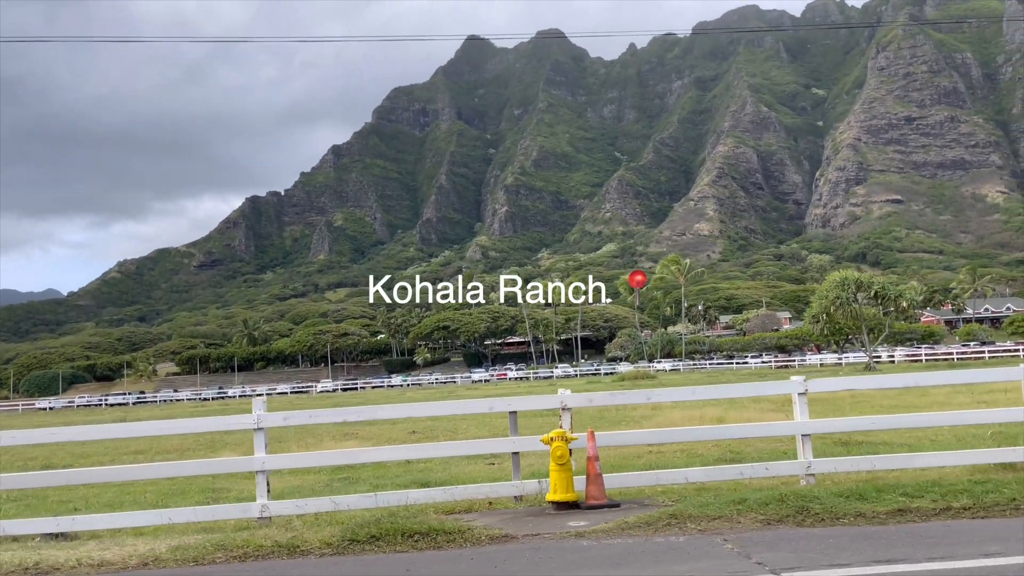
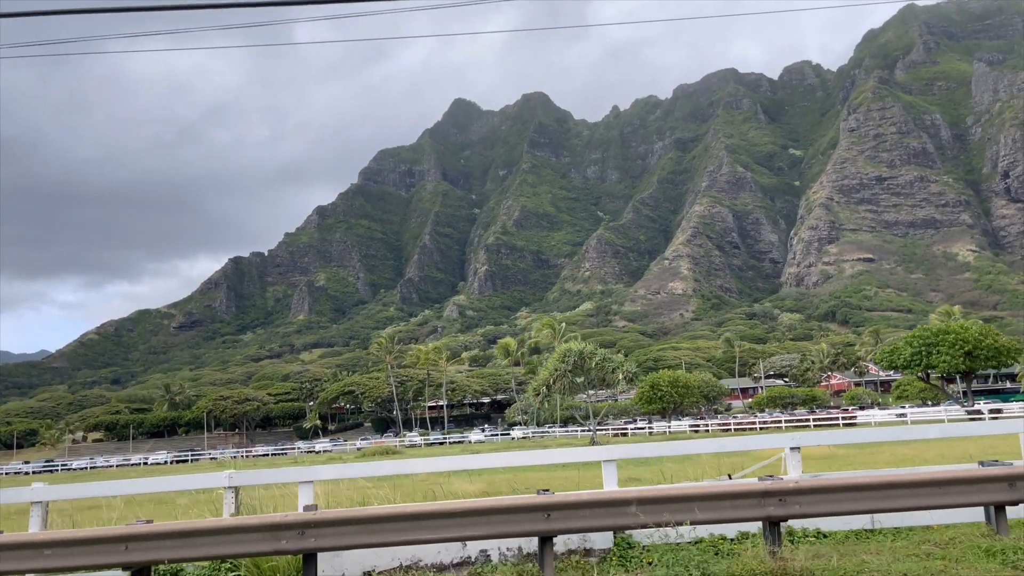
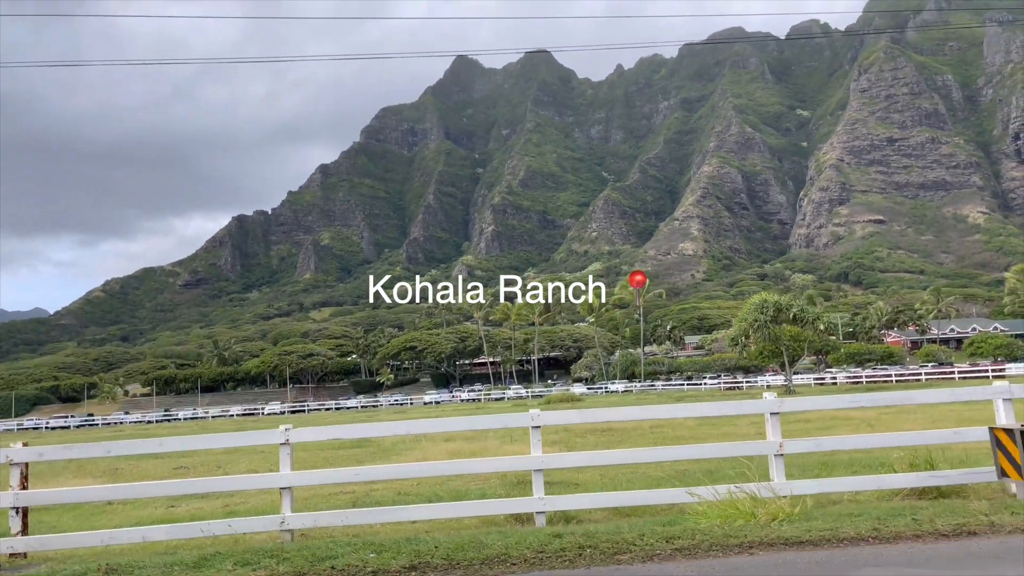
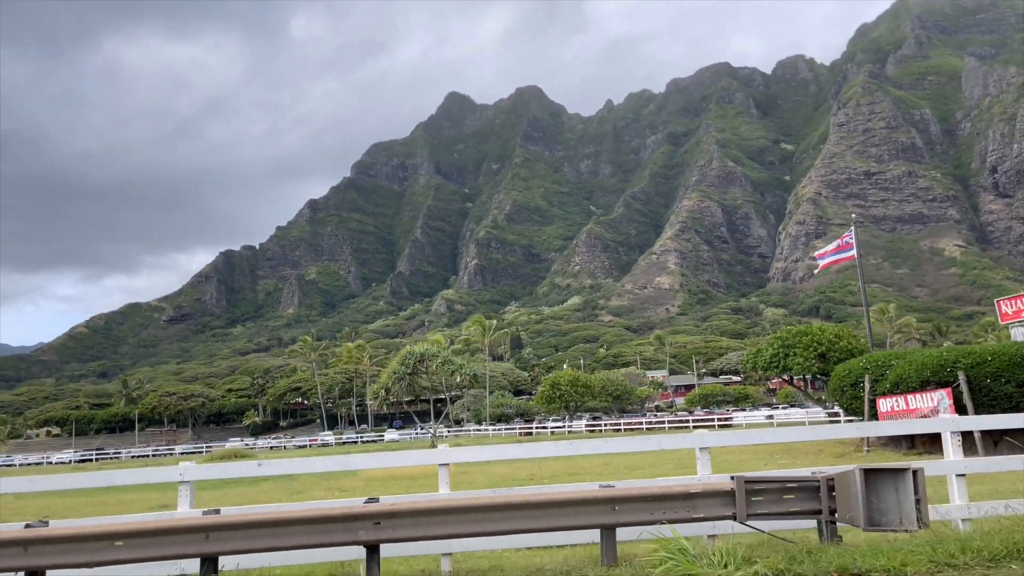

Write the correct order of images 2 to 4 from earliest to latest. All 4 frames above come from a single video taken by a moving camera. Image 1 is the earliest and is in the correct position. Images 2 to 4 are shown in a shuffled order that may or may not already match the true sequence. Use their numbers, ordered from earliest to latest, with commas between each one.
3, 2, 4
